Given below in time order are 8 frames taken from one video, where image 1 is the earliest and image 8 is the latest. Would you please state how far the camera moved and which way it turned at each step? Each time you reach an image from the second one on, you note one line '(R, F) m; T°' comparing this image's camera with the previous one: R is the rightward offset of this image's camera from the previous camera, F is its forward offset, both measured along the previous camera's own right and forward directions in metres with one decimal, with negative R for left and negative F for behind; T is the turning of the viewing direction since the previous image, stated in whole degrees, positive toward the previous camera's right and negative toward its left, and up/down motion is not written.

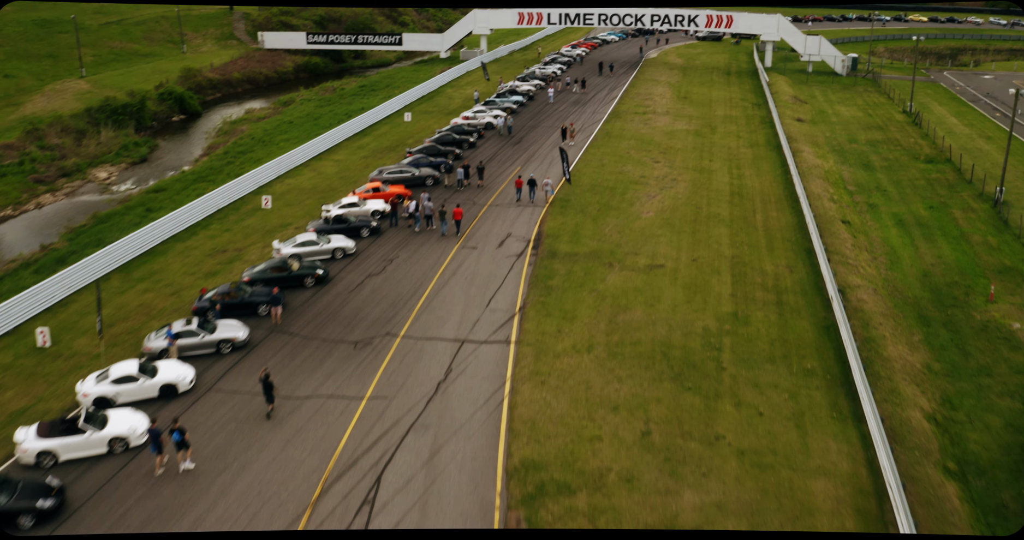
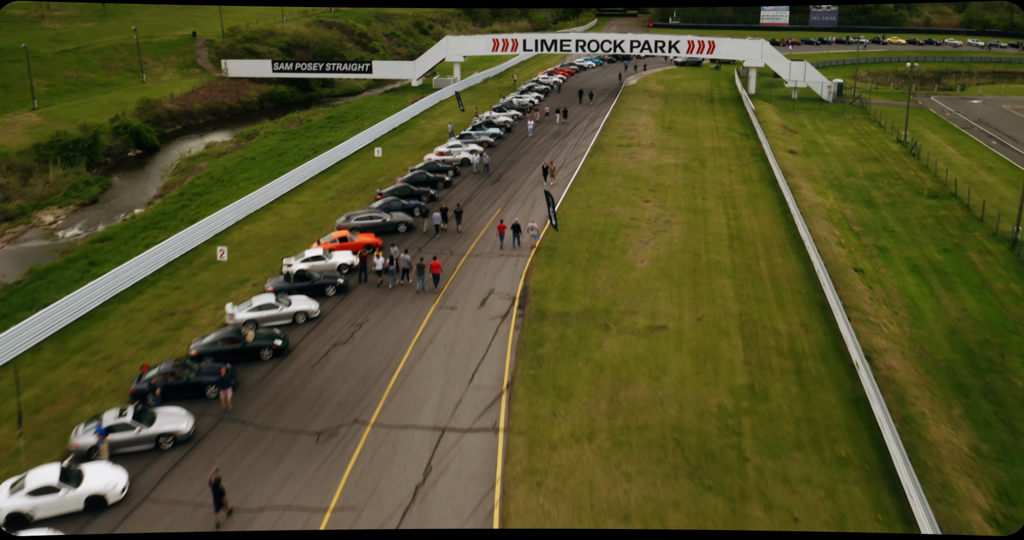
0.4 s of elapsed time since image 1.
(-0.4, +3.8) m; +2°
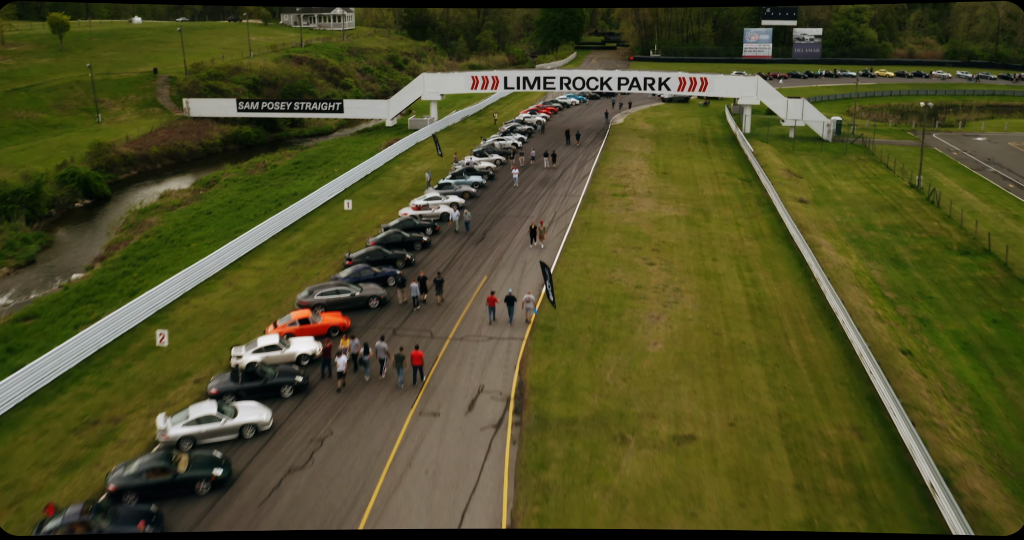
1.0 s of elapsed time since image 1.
(-0.5, +5.5) m; +2°
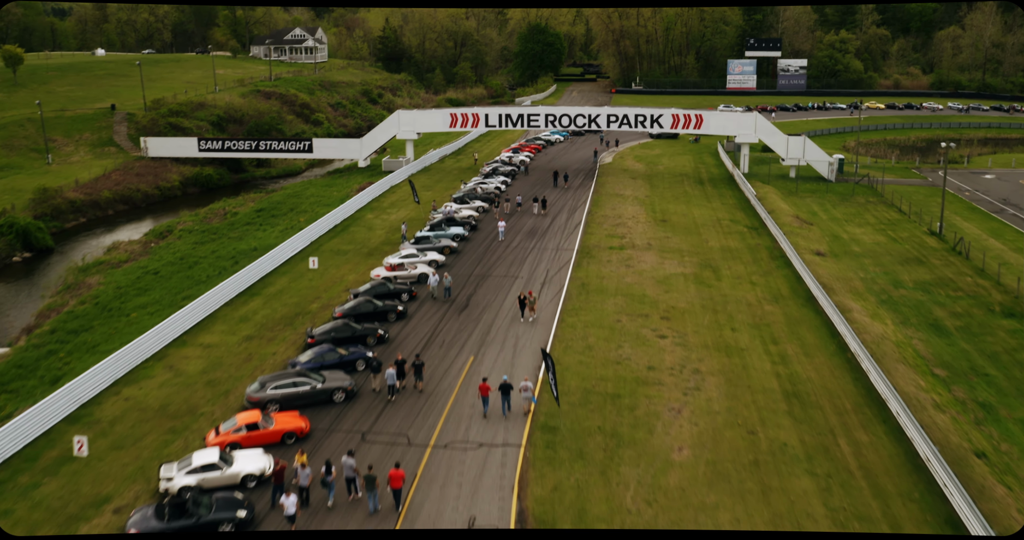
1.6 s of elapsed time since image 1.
(-0.5, +5.7) m; +2°
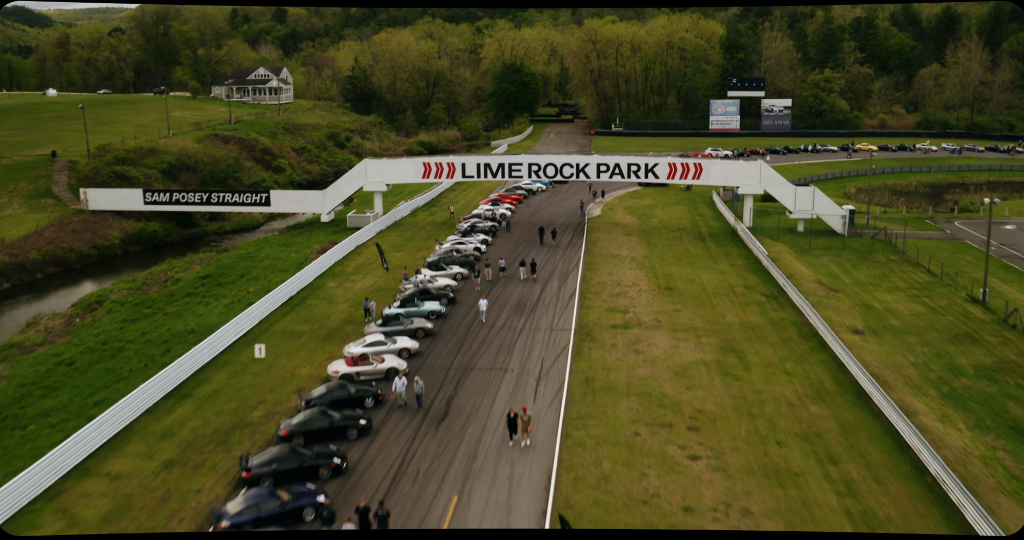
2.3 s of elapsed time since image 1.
(-0.6, +7.4) m; +2°
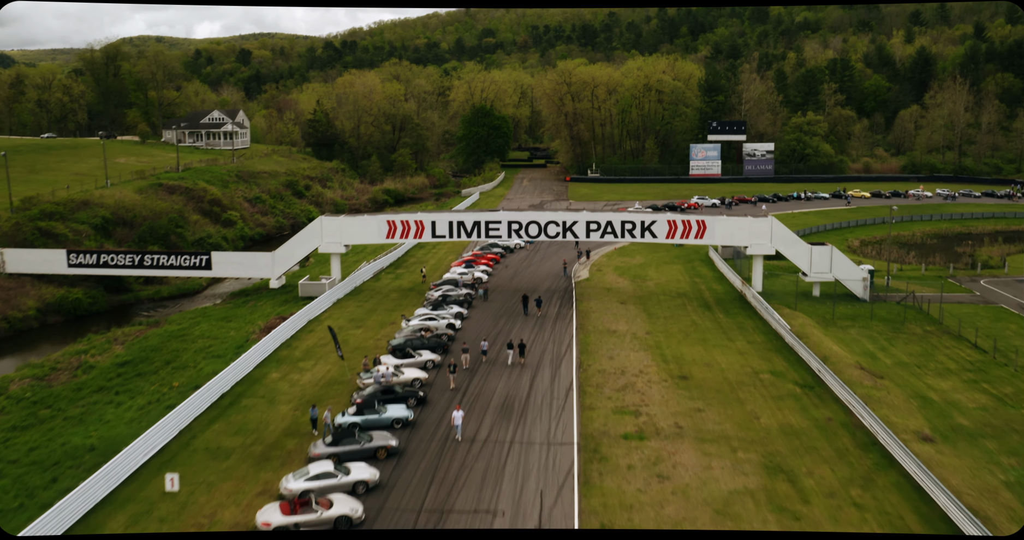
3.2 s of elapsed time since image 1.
(-0.7, +8.3) m; +2°
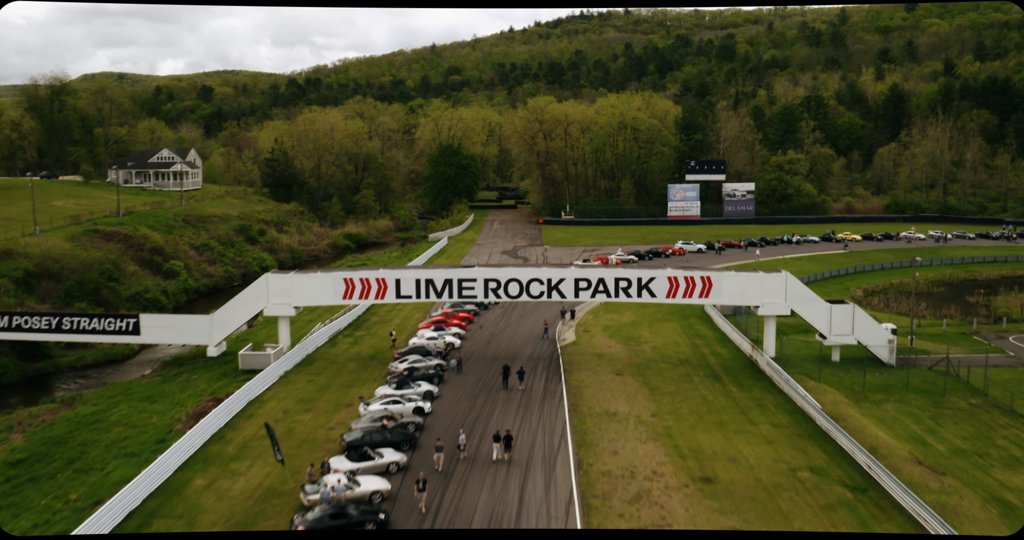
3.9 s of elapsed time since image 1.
(-0.6, +7.6) m; +2°
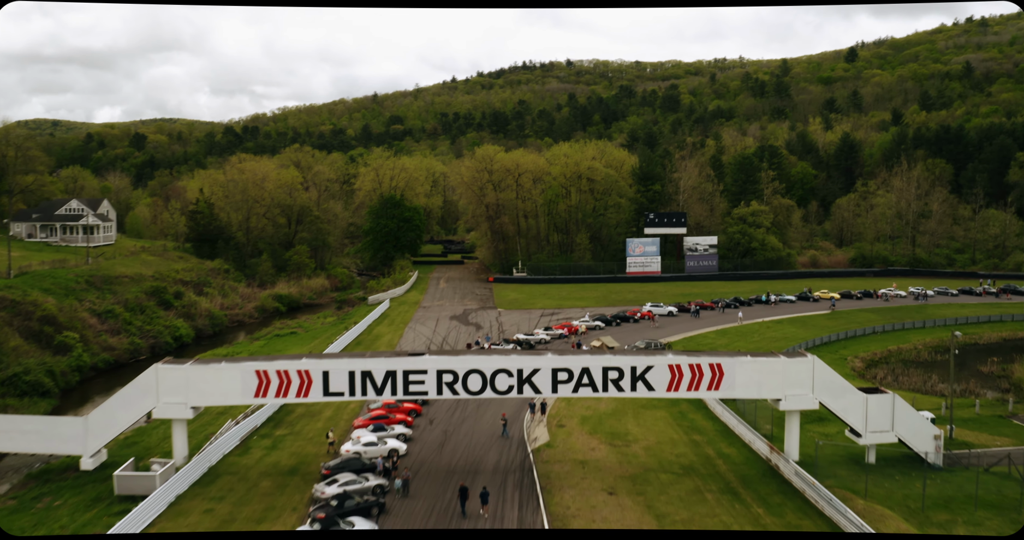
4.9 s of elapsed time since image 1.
(-0.8, +10.0) m; +4°
